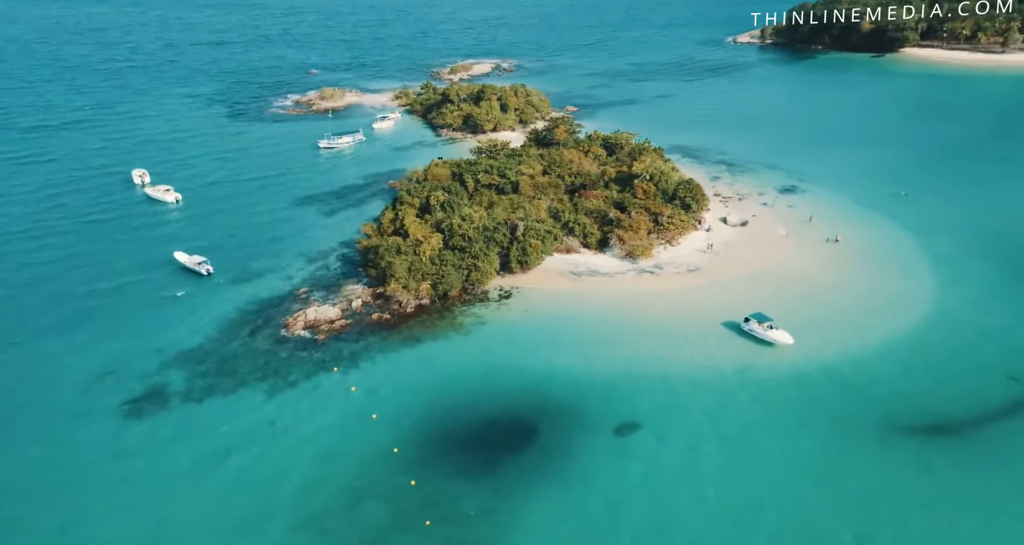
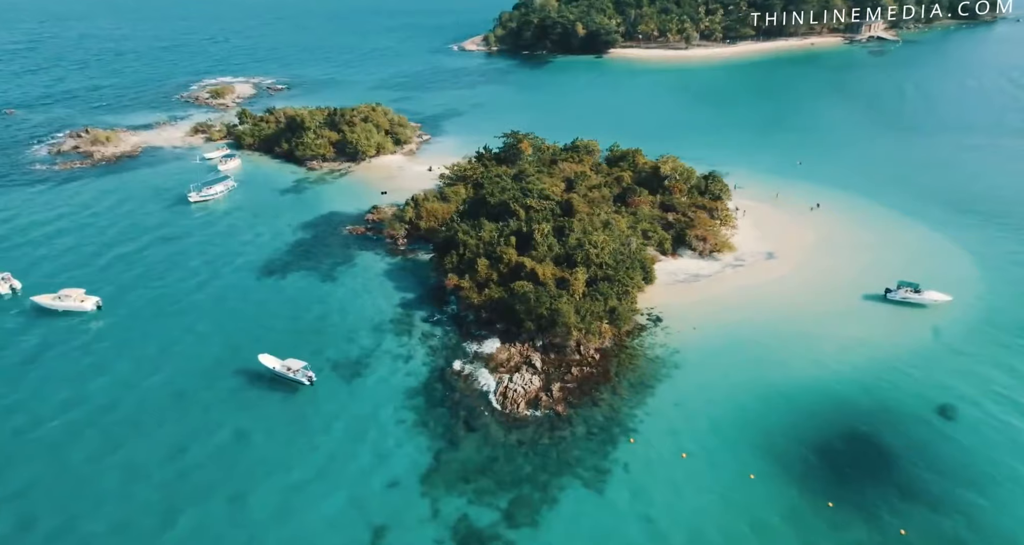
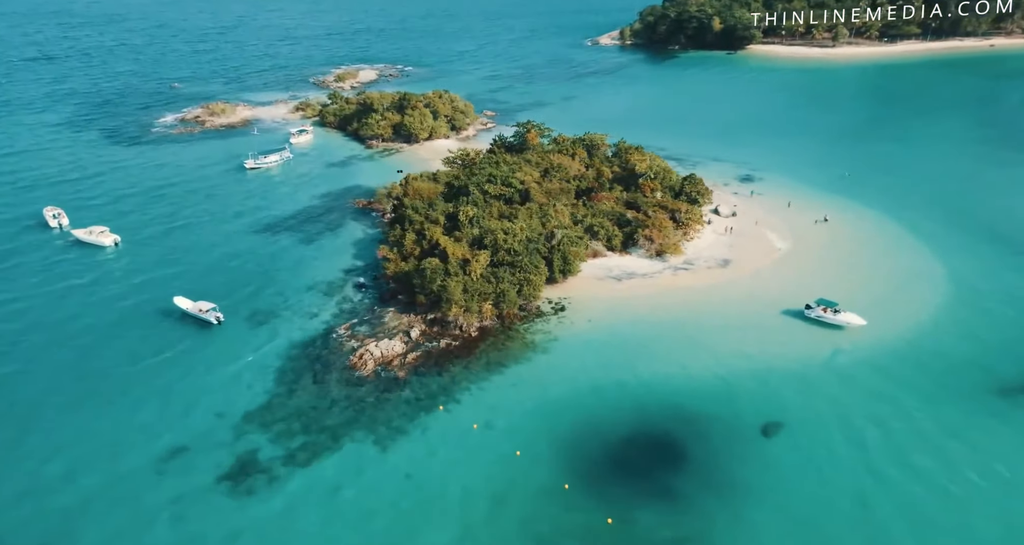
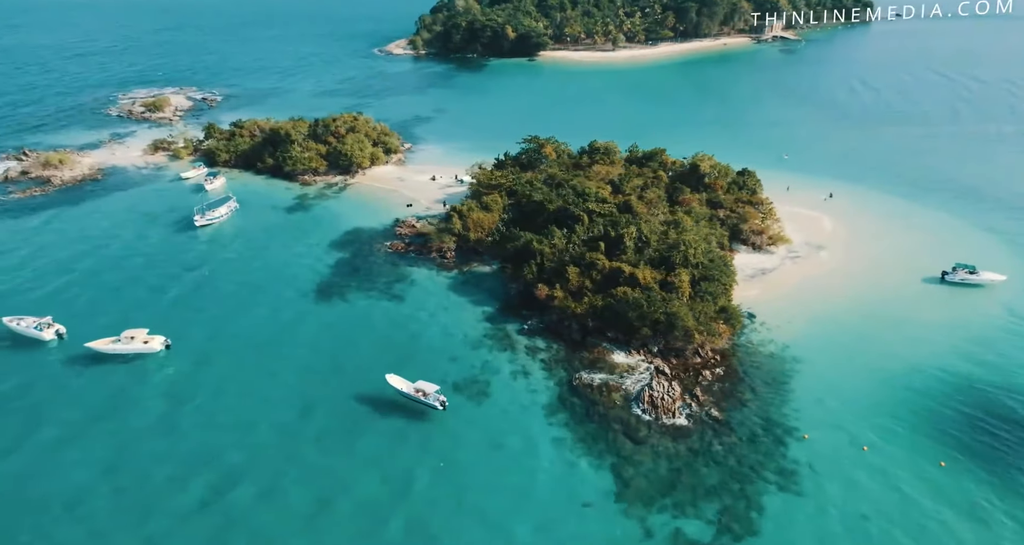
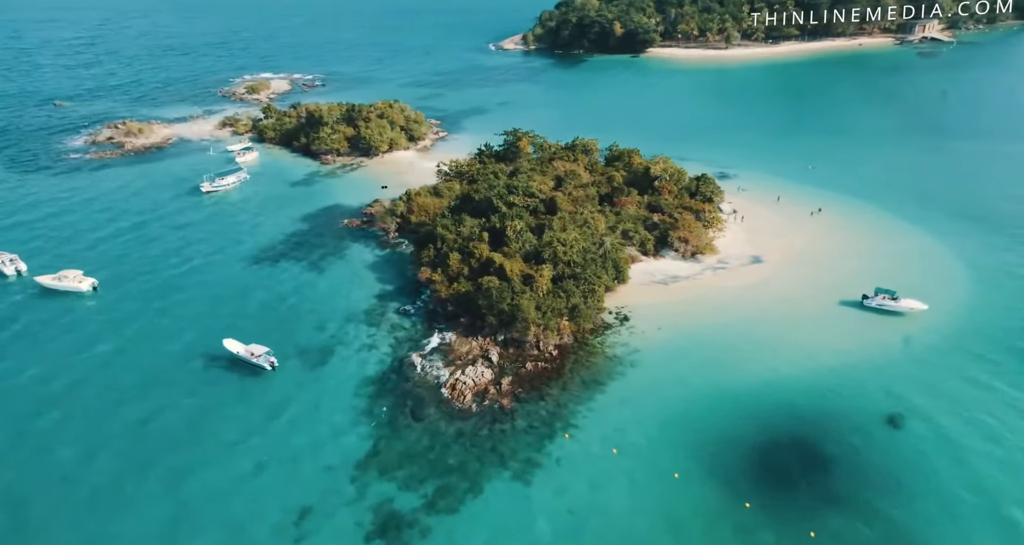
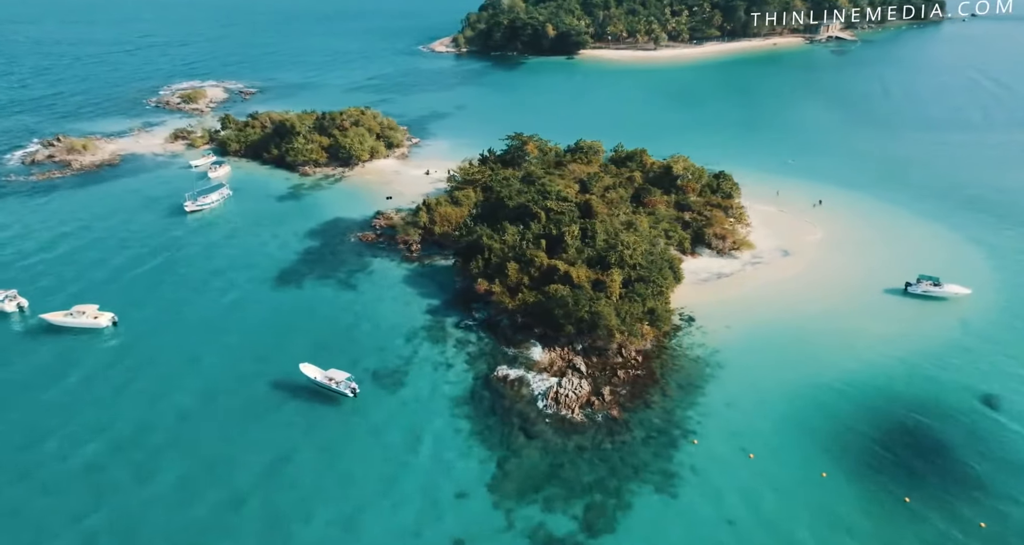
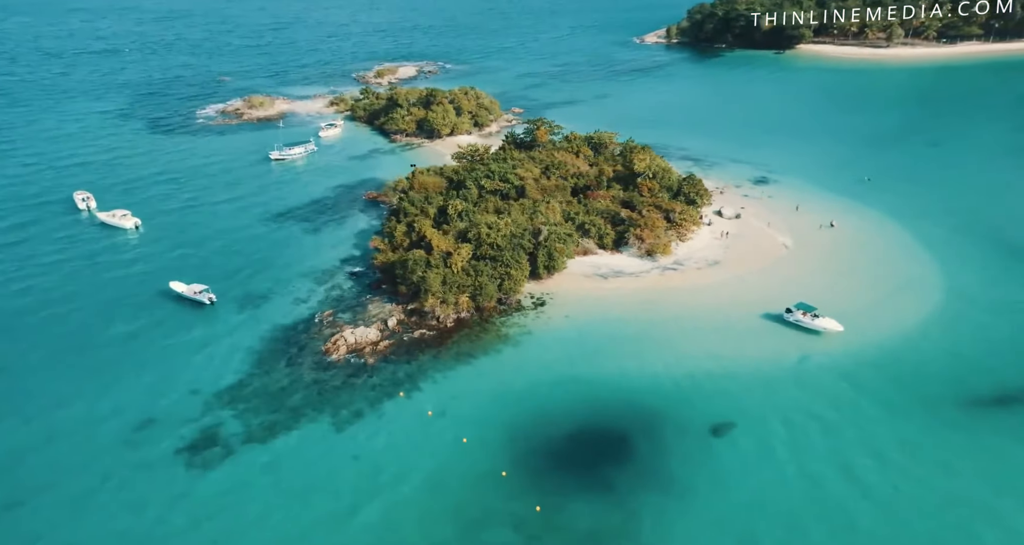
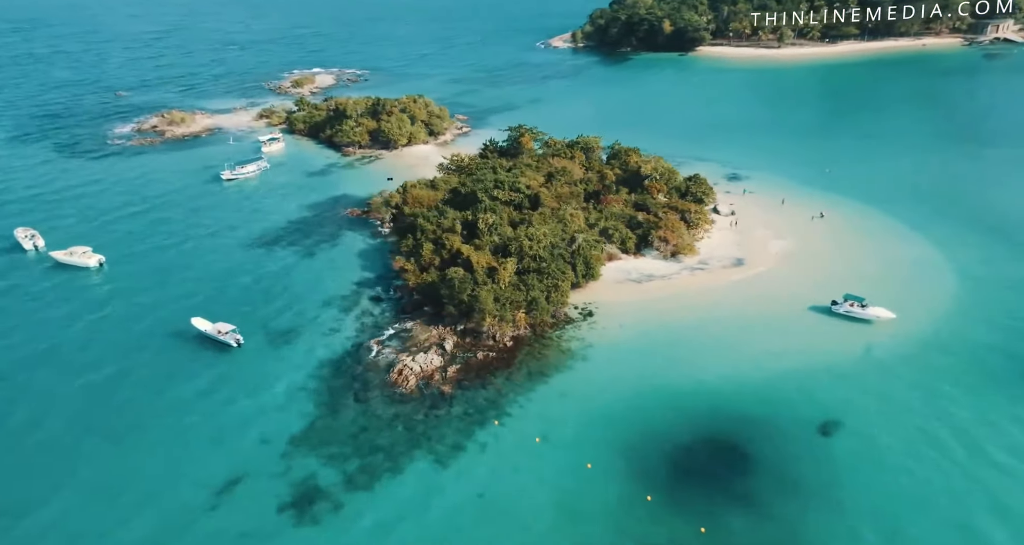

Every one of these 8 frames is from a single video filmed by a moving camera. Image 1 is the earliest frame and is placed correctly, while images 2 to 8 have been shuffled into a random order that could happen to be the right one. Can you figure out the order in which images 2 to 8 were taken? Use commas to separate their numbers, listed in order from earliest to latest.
7, 3, 8, 5, 2, 6, 4
